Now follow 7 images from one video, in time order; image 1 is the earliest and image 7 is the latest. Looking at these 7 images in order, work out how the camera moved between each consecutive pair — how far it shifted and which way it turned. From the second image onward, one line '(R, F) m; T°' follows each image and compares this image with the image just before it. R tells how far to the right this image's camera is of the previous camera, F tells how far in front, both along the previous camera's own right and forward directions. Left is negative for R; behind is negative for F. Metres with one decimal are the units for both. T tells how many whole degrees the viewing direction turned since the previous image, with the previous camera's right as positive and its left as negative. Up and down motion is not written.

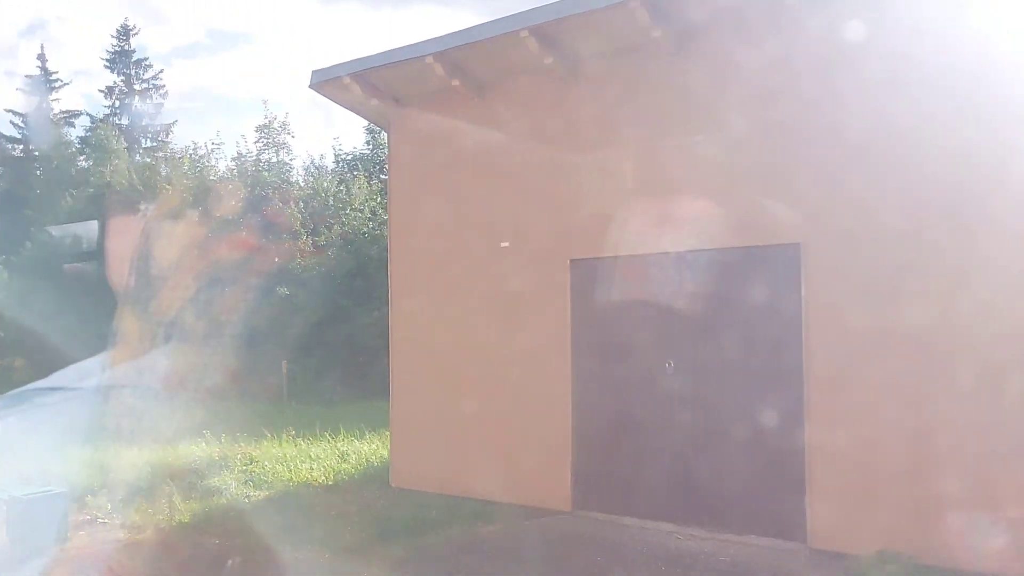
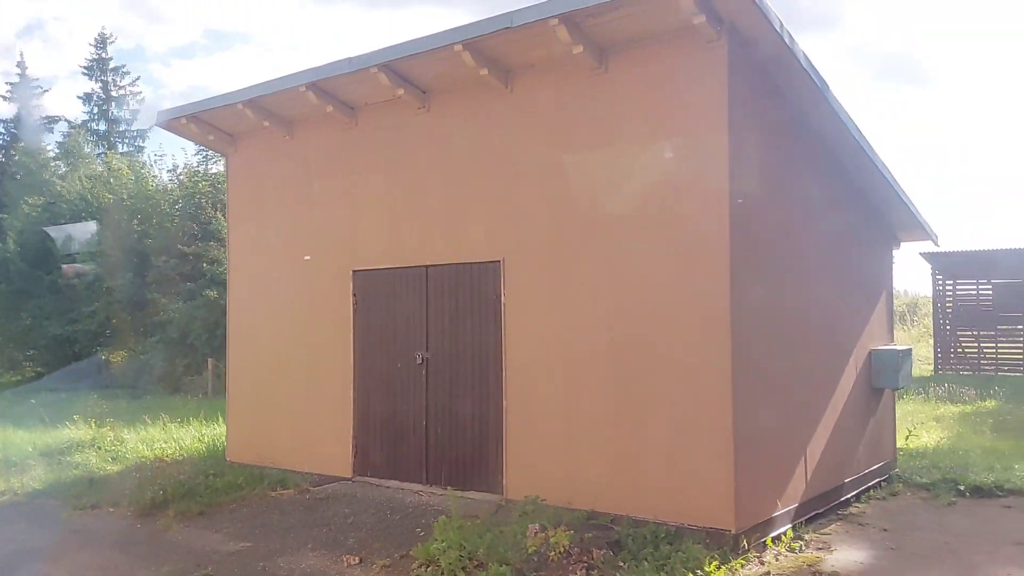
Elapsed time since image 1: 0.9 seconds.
(+1.5, -0.5) m; 0°
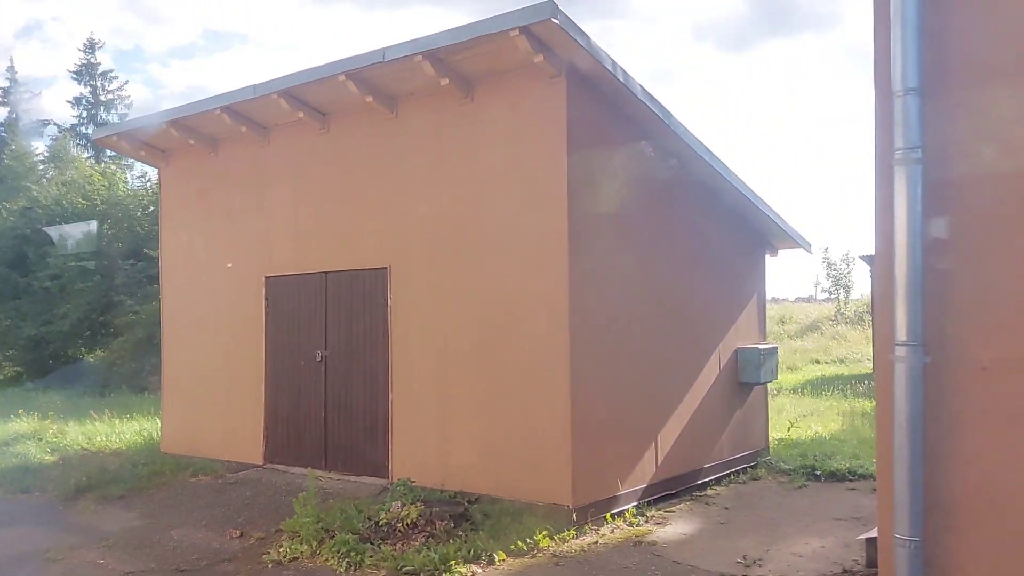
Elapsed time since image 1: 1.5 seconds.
(+1.1, -0.7) m; 0°
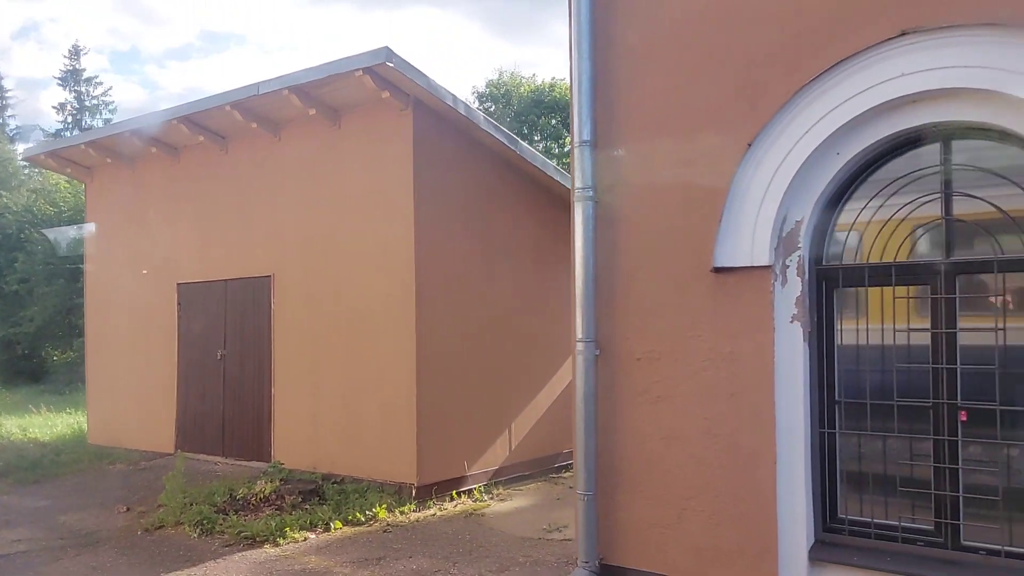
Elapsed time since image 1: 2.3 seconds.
(+1.3, -0.9) m; 0°
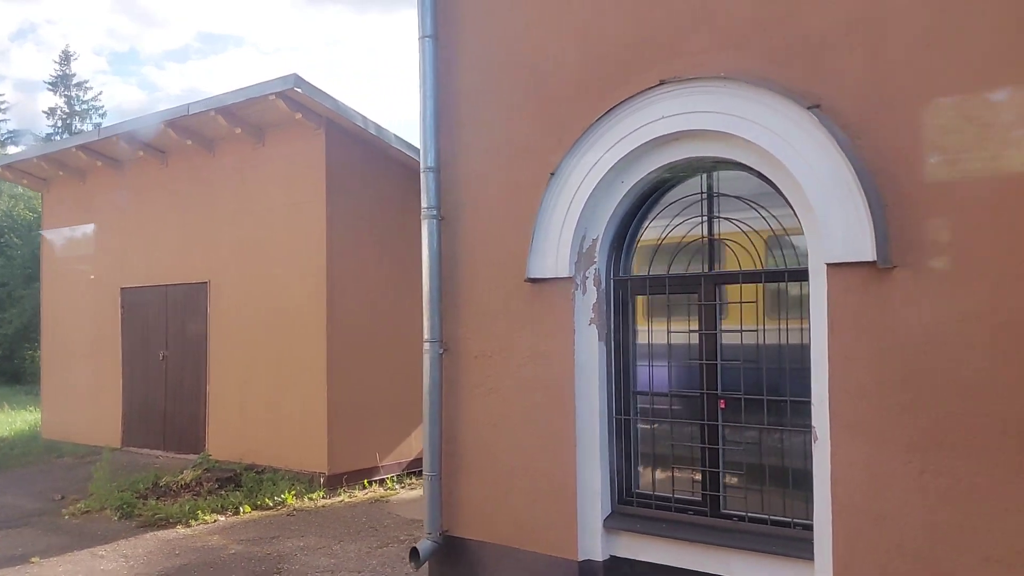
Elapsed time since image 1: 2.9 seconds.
(+0.9, -0.6) m; 0°
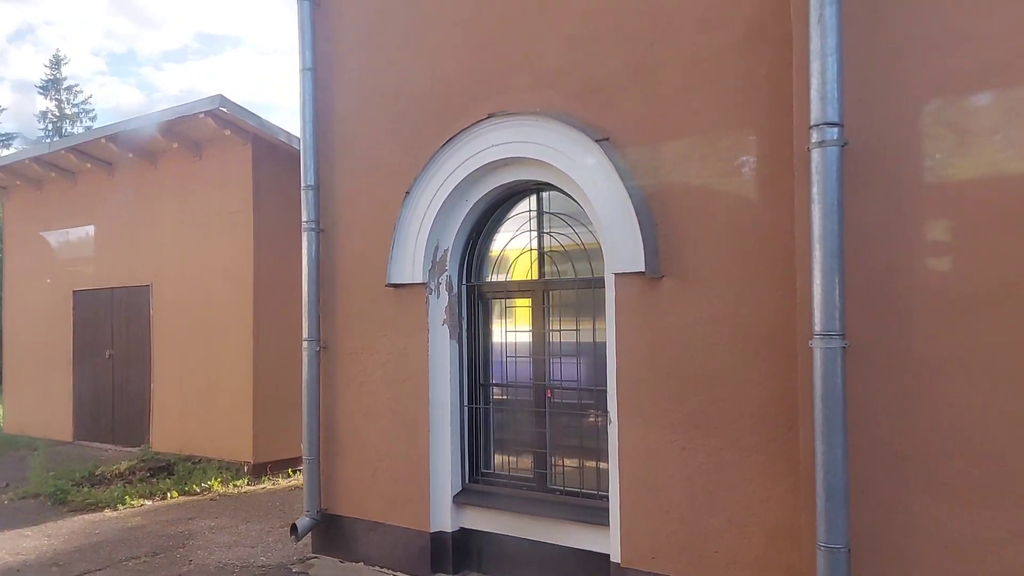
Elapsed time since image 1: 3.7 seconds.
(+0.9, -0.6) m; 0°
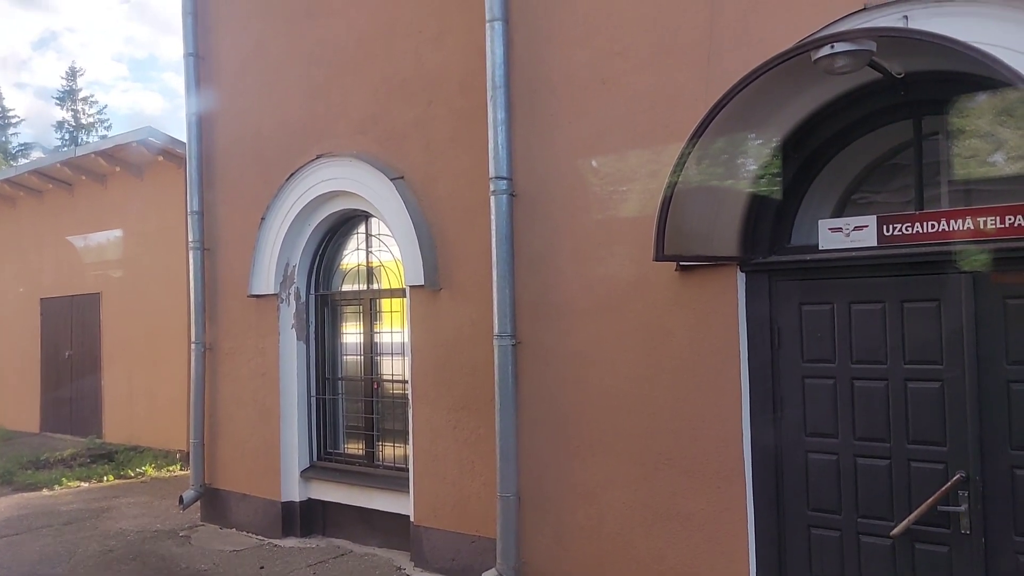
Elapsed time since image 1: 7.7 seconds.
(+1.4, -1.0) m; -1°
